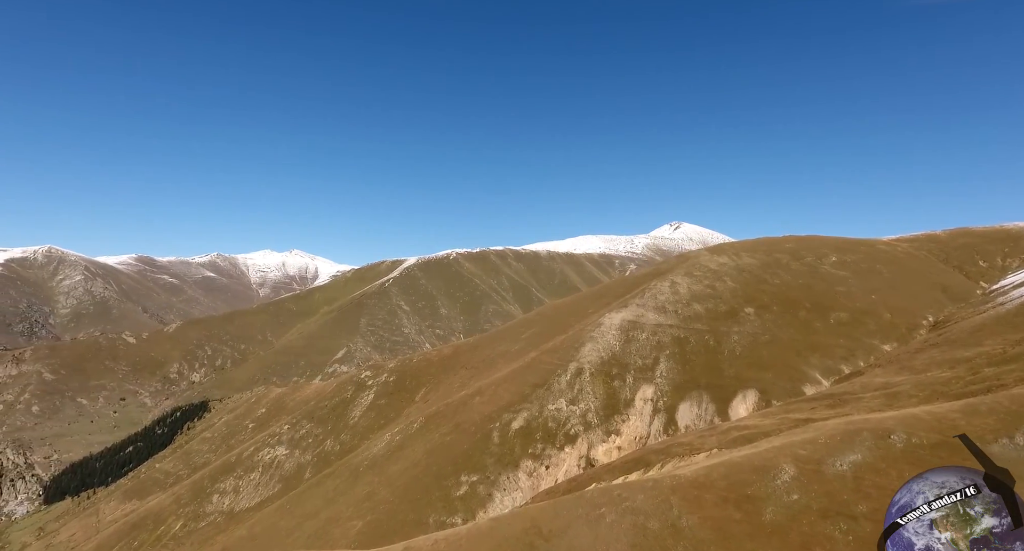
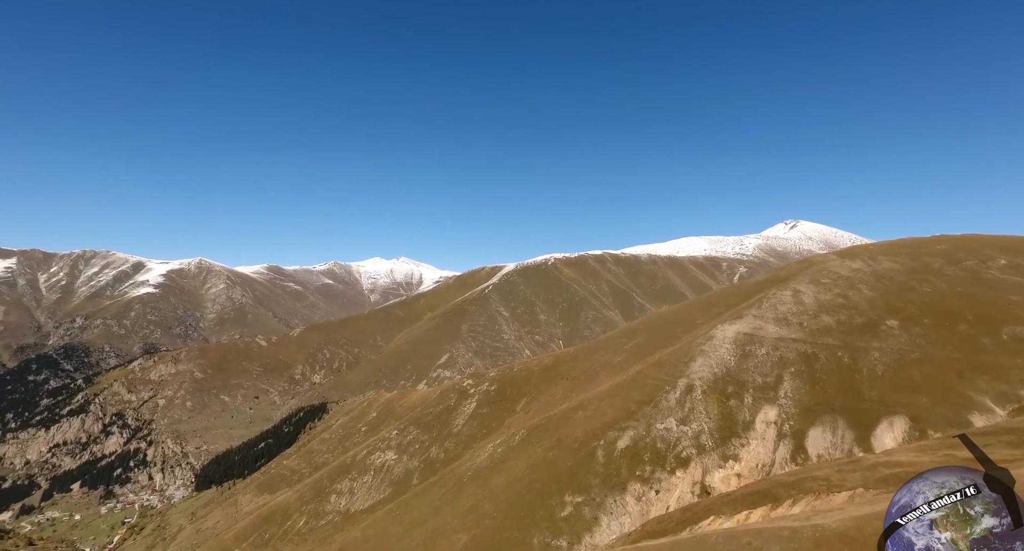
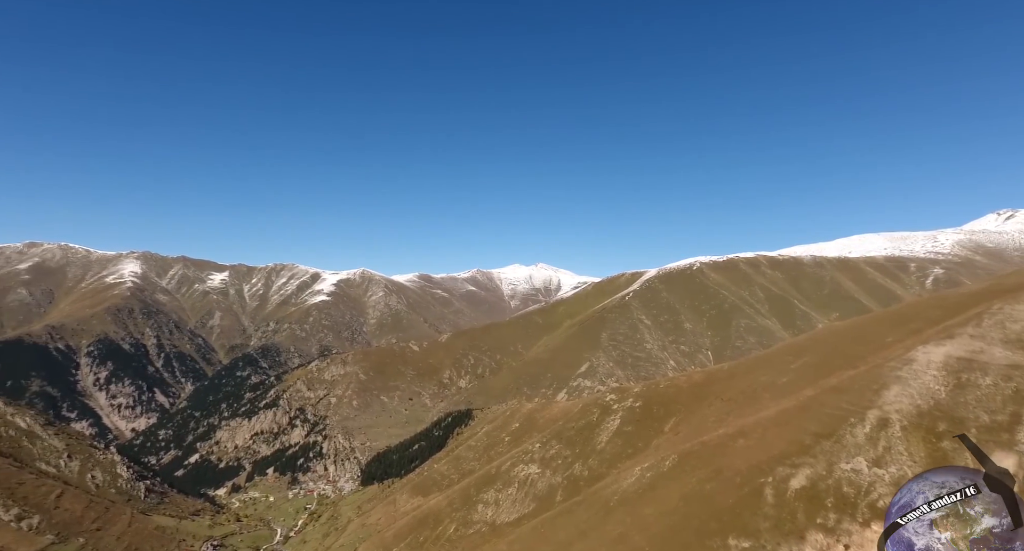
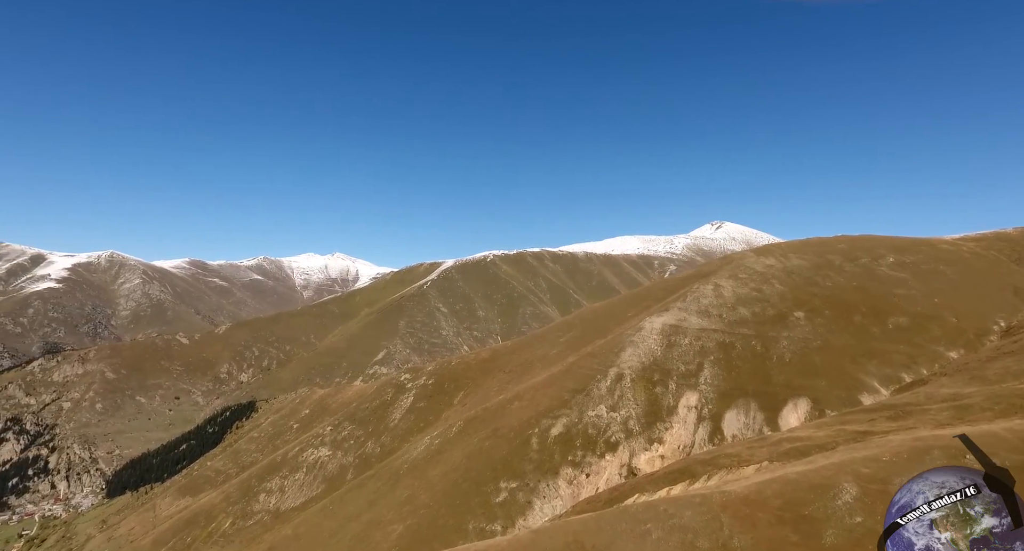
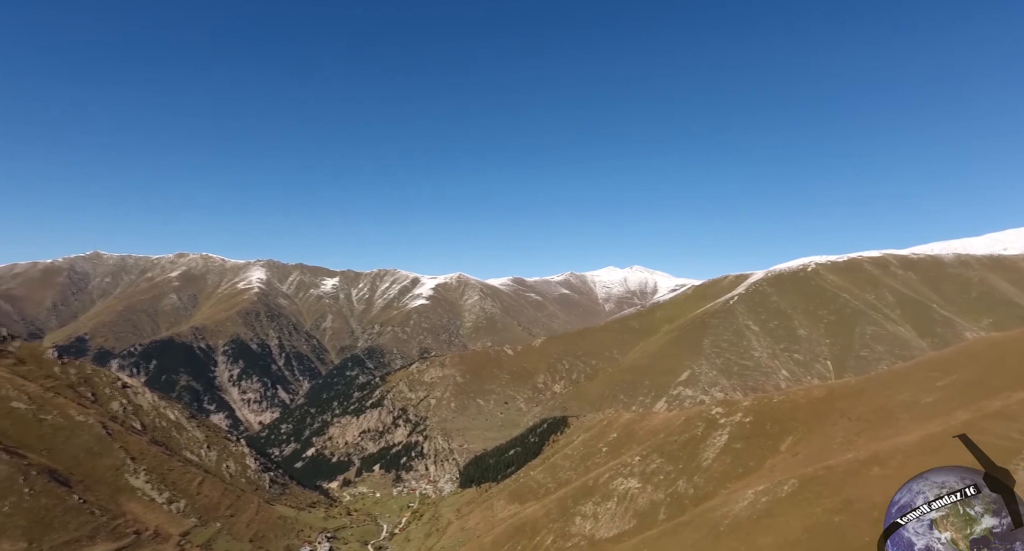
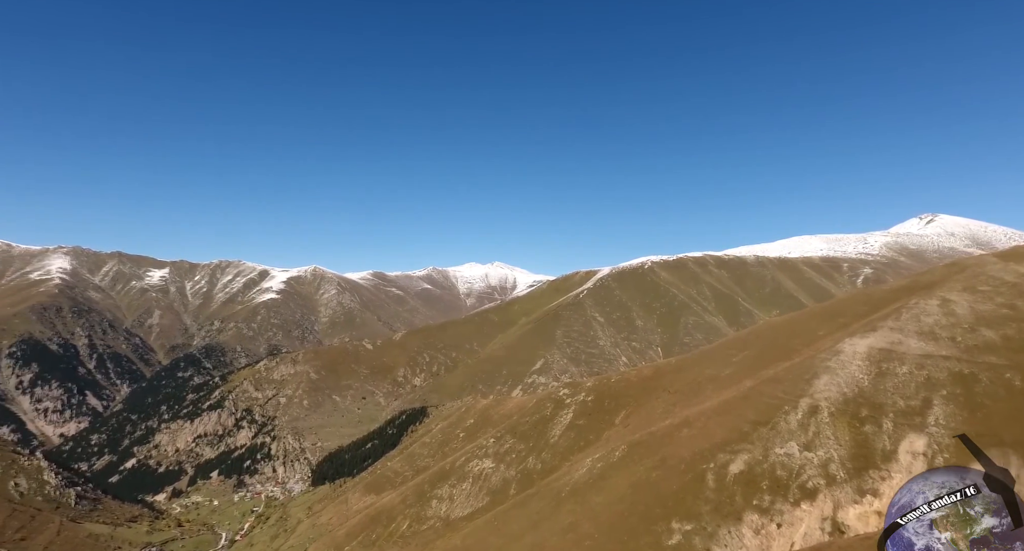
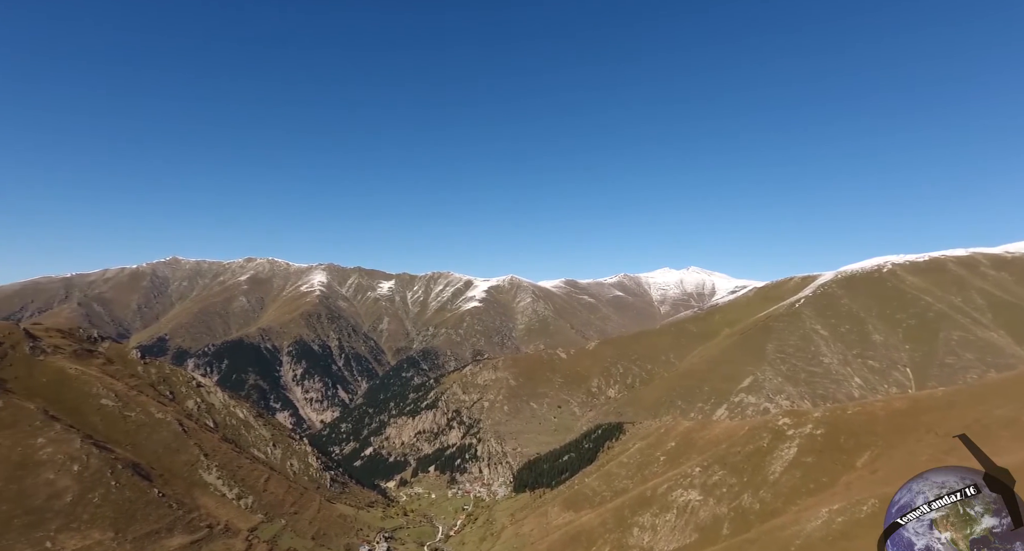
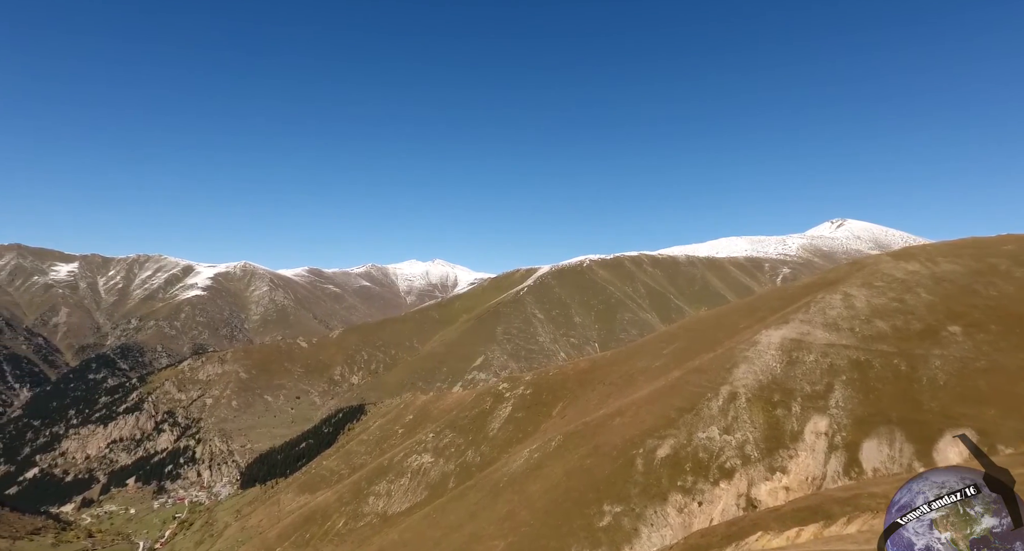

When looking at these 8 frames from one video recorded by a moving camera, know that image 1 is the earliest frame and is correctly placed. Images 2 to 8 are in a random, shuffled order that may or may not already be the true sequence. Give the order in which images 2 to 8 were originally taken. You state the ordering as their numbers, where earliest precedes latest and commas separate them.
4, 2, 8, 6, 3, 5, 7
